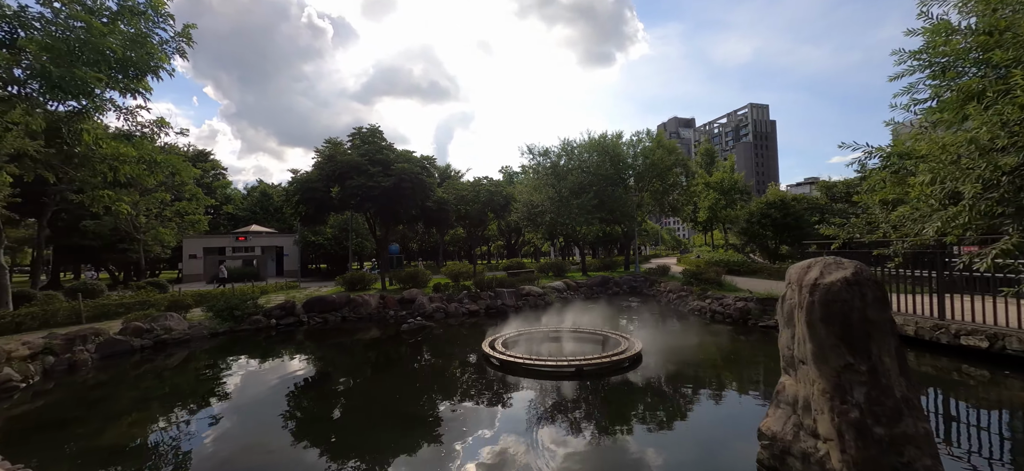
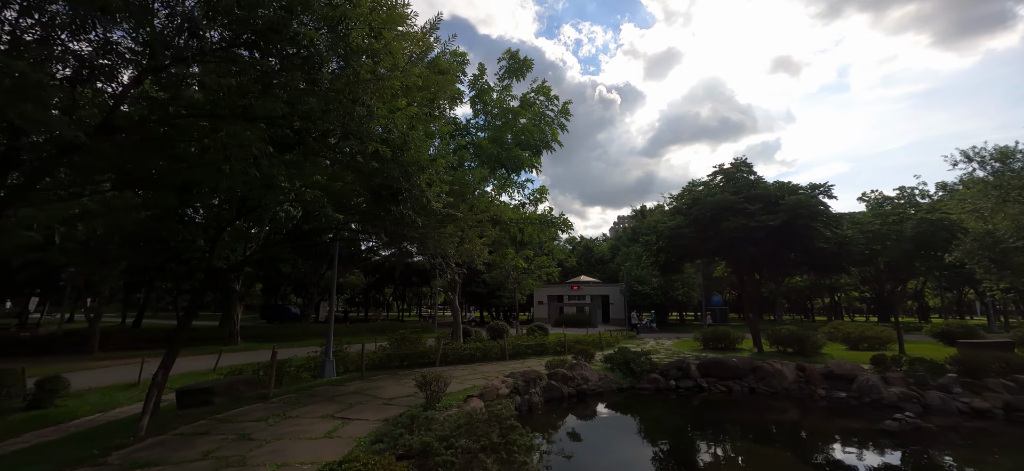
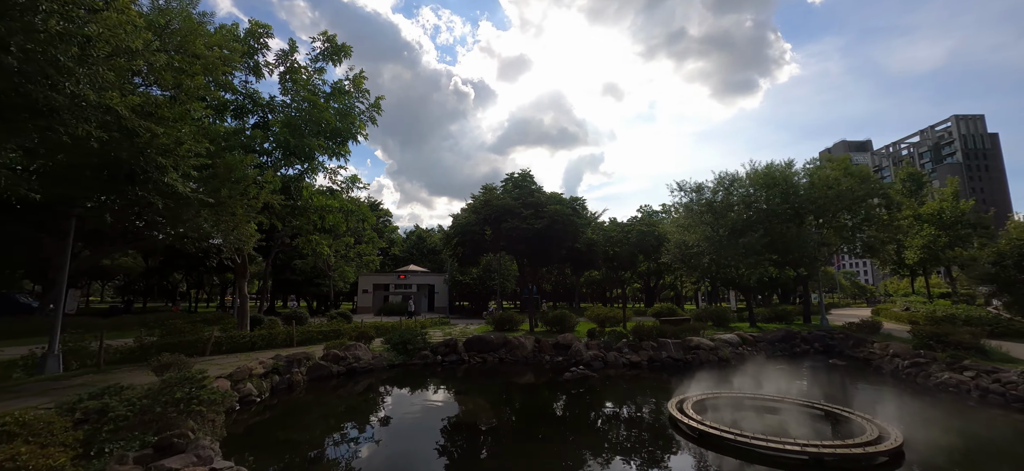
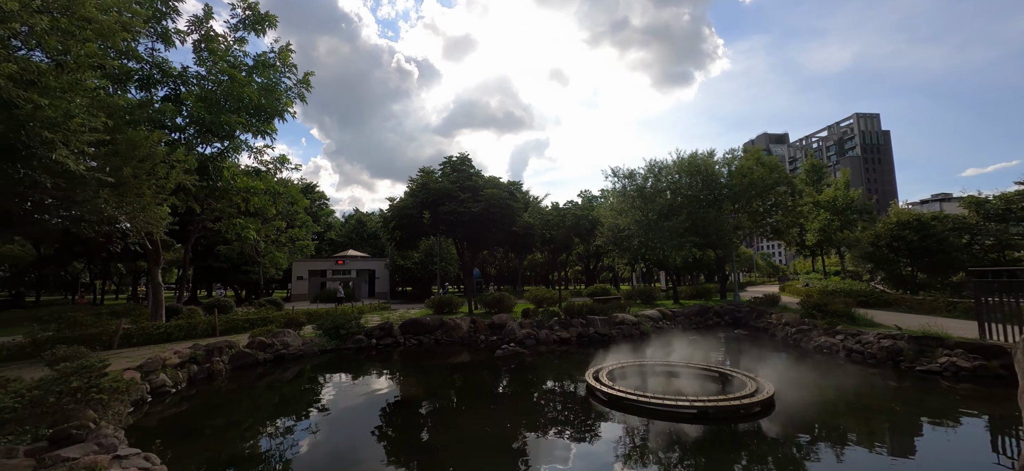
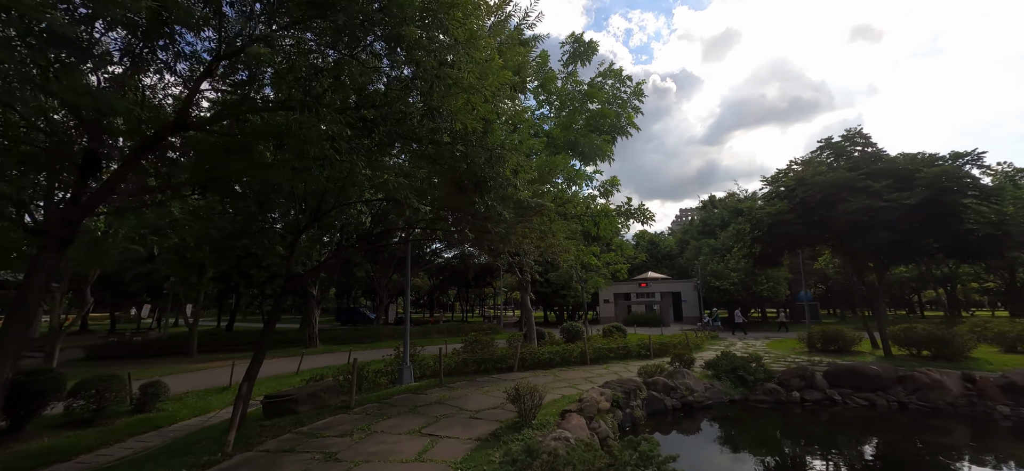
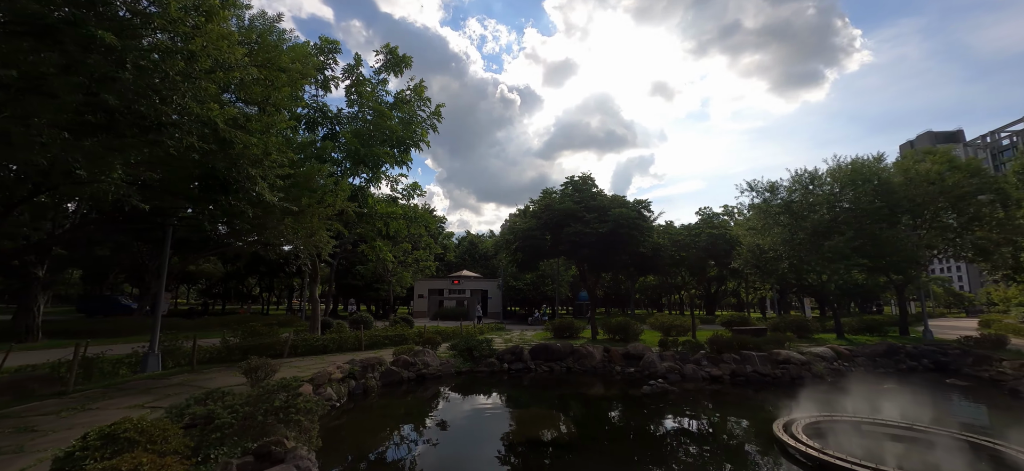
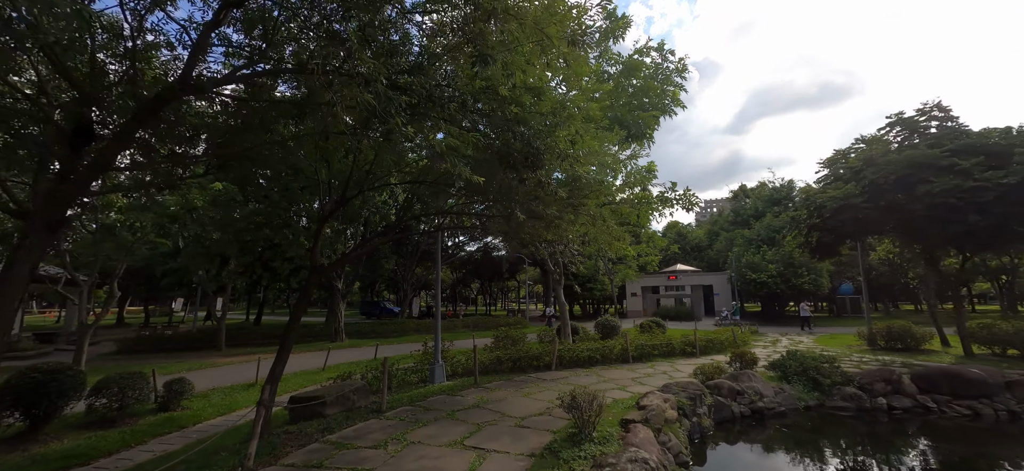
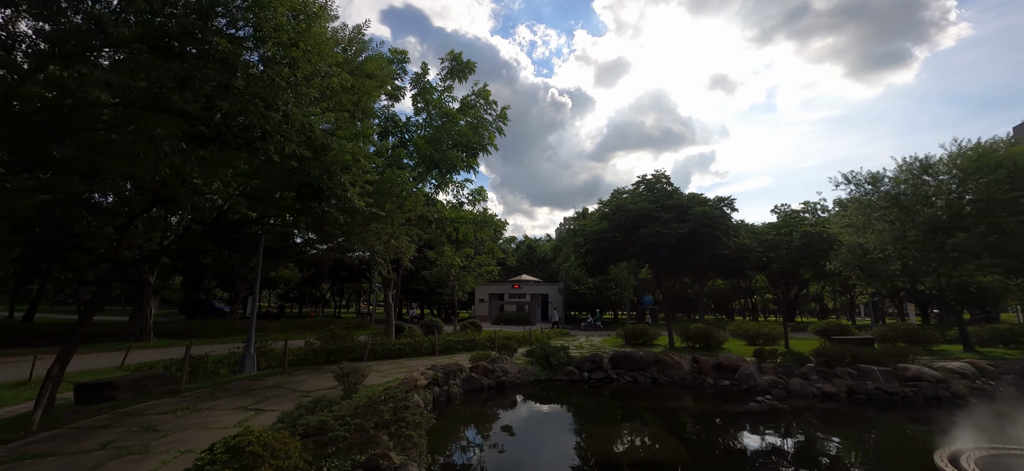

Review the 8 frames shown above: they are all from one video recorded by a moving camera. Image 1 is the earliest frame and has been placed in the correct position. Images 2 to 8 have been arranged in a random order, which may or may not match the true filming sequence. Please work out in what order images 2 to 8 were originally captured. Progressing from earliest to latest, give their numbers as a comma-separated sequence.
4, 3, 6, 8, 2, 5, 7
